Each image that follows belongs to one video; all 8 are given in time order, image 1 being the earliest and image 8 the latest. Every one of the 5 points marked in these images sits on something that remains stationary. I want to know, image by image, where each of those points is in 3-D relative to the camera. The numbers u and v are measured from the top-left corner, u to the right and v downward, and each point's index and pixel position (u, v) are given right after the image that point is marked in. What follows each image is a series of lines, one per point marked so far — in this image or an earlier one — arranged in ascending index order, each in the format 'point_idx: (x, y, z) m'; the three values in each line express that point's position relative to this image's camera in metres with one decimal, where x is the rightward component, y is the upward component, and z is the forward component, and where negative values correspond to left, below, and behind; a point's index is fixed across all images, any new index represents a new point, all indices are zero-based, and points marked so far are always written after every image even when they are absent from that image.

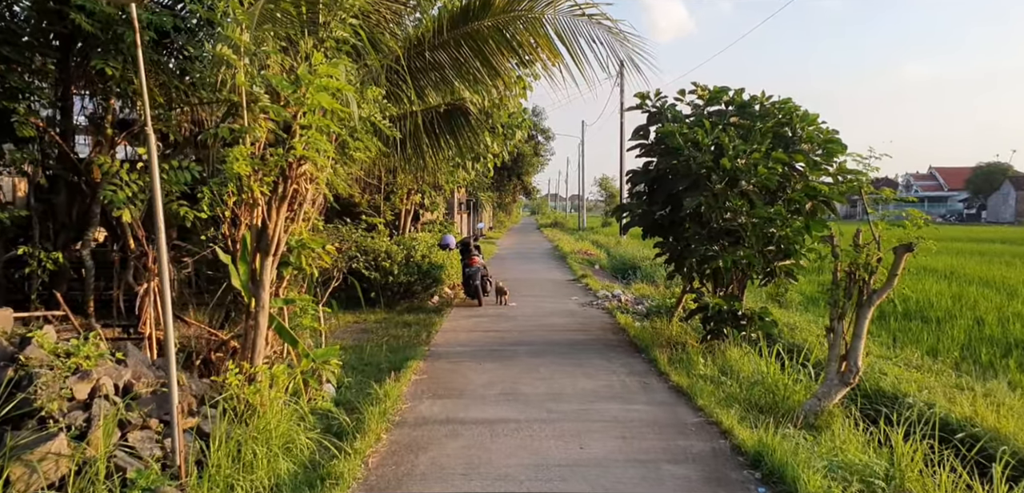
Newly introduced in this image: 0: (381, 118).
0: (-1.1, +1.1, +7.5) m
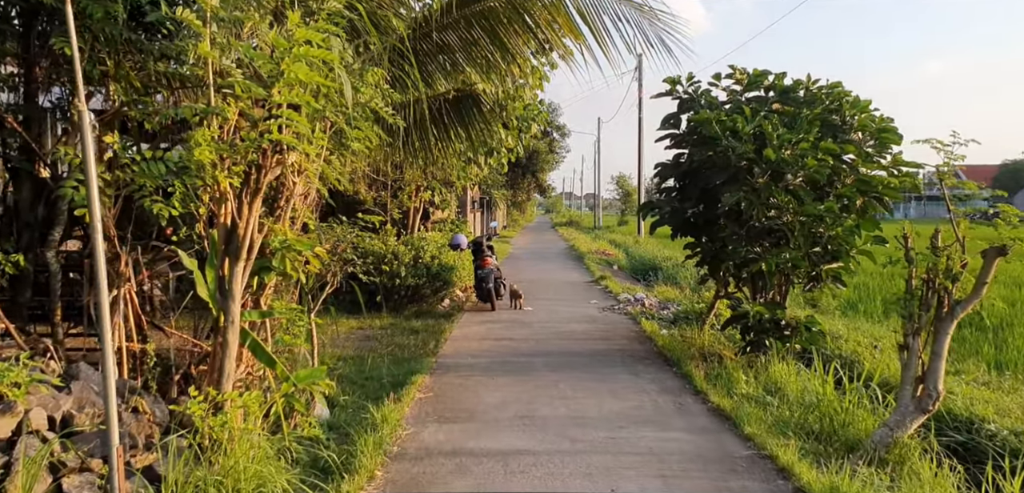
0: (-1.0, +1.0, +6.7) m
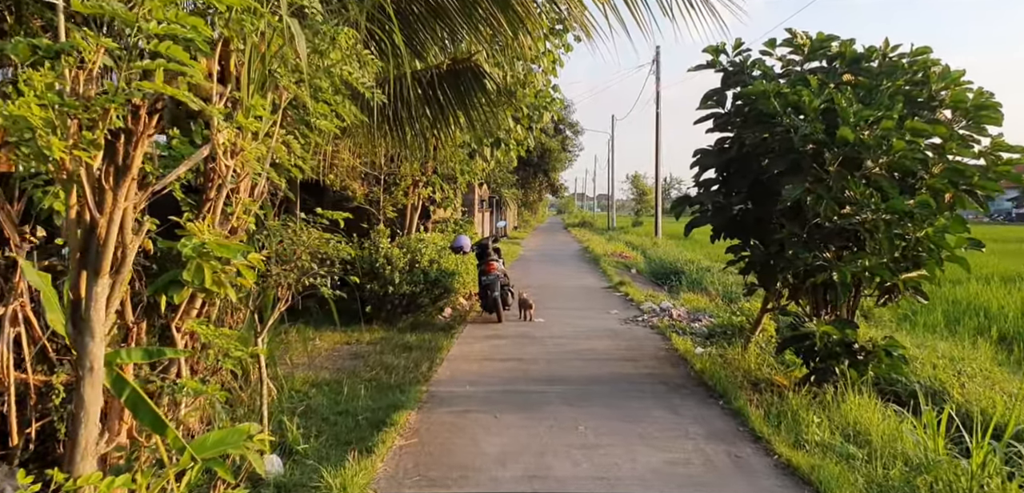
0: (-0.9, +1.0, +5.4) m
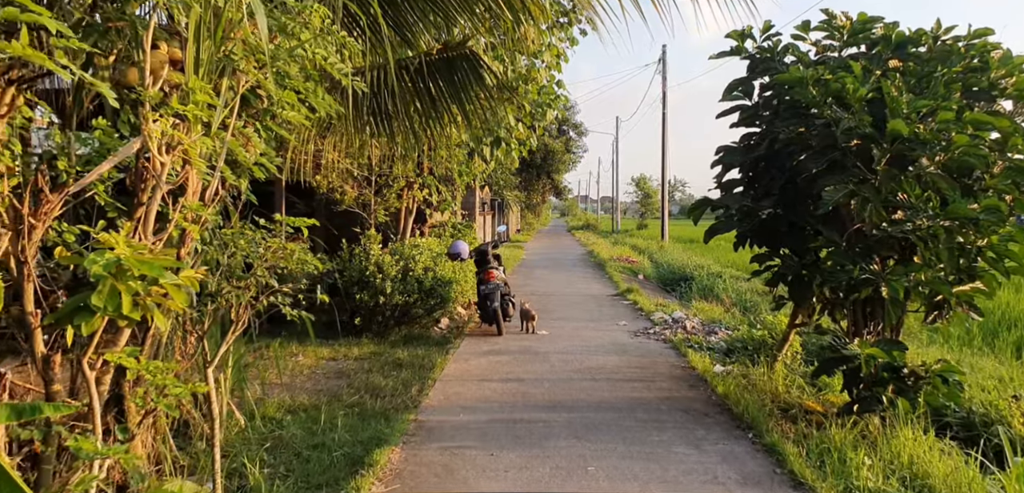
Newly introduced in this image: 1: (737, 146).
0: (-0.9, +1.0, +4.7) m
1: (+1.4, +0.6, +5.5) m
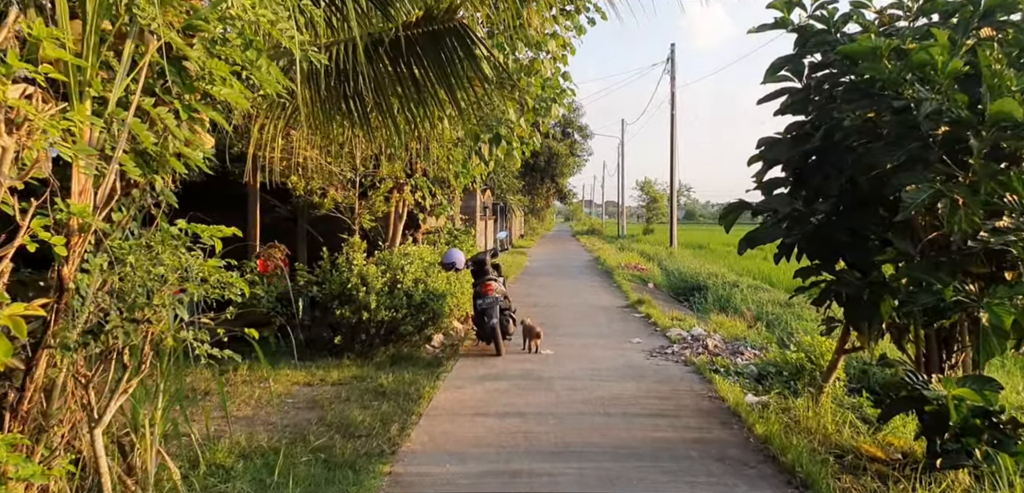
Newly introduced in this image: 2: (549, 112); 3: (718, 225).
0: (-0.9, +0.9, +3.7) m
1: (+1.3, +0.5, +4.5) m
2: (+0.4, +1.5, +10.0) m
3: (+1.1, +0.1, +4.7) m
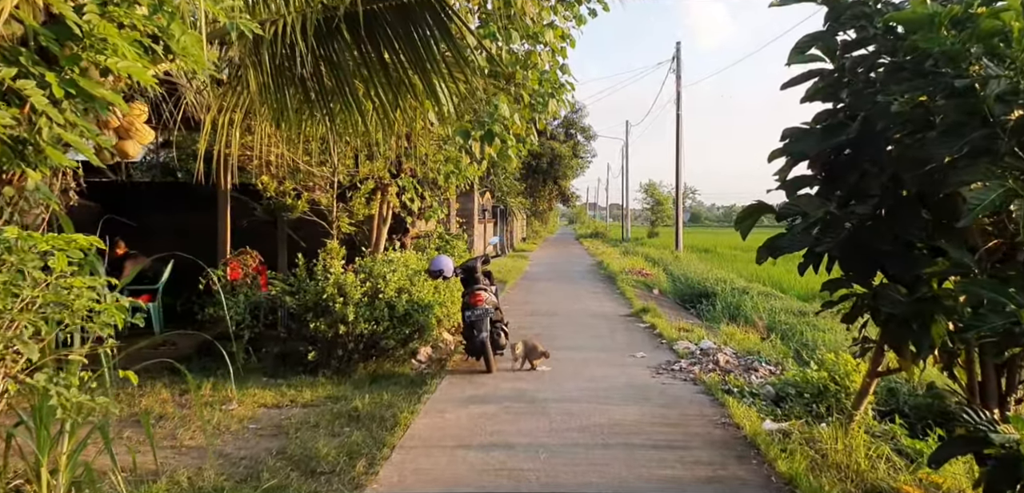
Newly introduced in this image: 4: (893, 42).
0: (-1.0, +0.9, +3.1) m
1: (+1.3, +0.5, +3.8) m
2: (+0.3, +1.4, +9.3) m
3: (+1.0, +0.1, +4.0) m
4: (+1.5, +0.8, +3.7) m
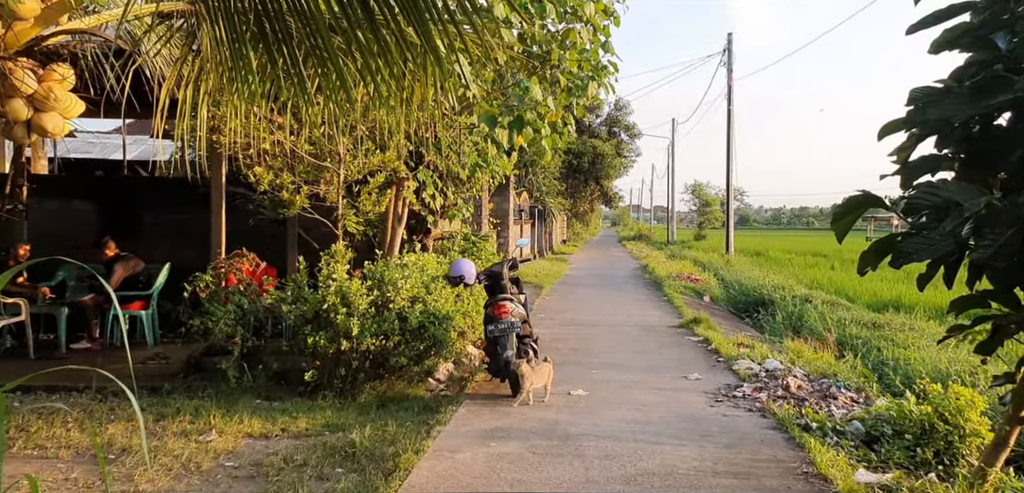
0: (-1.0, +0.9, +2.1) m
1: (+1.3, +0.5, +2.7) m
2: (+0.7, +1.4, +8.3) m
3: (+1.1, +0.1, +2.9) m
4: (+1.6, +0.8, +2.6) m
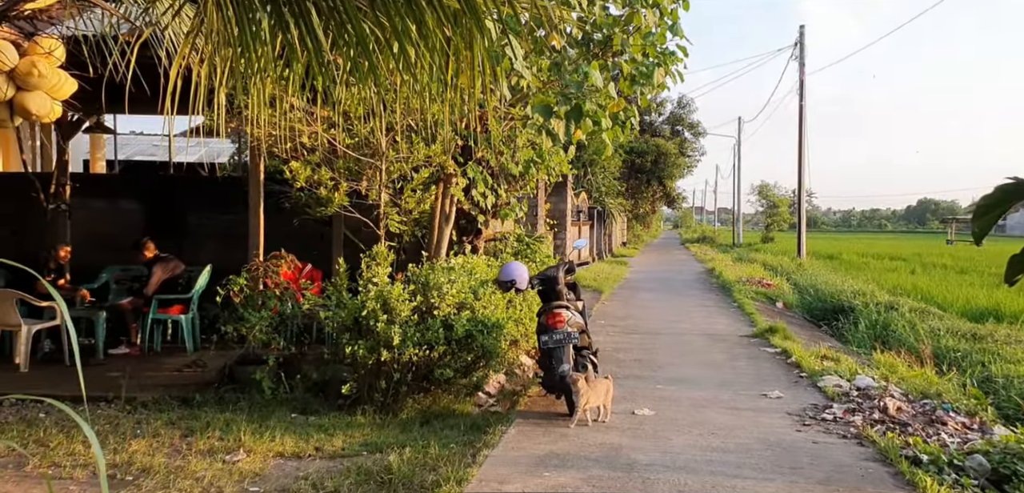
0: (-0.9, +0.9, +1.5) m
1: (+1.4, +0.5, +2.0) m
2: (+1.2, +1.4, +7.6) m
3: (+1.2, 0.0, +2.2) m
4: (+1.7, +0.8, +1.9) m
